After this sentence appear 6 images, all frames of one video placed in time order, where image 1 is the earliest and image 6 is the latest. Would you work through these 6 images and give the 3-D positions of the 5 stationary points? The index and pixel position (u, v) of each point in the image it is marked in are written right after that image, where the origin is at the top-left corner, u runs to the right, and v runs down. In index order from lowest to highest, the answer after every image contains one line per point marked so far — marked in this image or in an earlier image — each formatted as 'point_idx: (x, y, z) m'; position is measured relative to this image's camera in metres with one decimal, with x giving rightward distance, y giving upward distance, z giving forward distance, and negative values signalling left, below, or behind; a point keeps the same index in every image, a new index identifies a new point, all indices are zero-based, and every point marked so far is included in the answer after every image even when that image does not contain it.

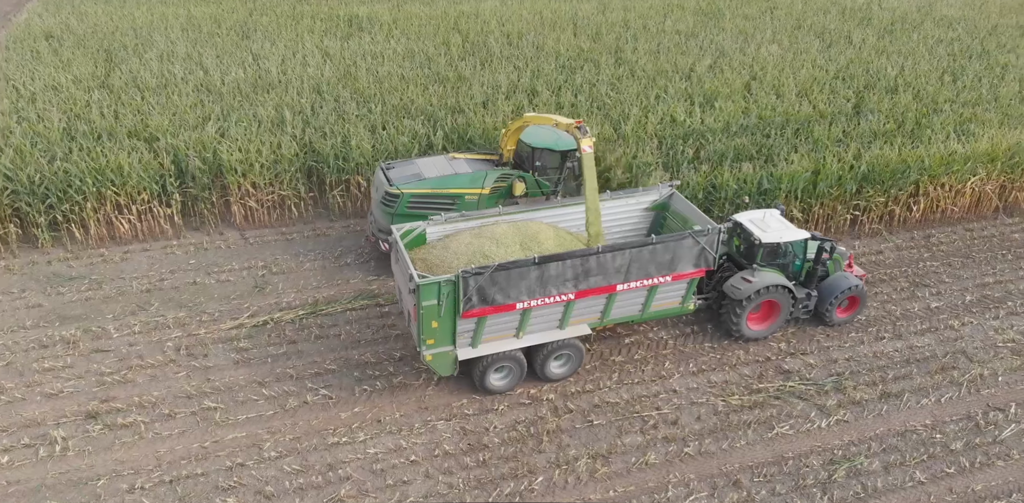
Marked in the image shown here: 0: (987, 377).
0: (+4.5, -1.2, +6.8) m
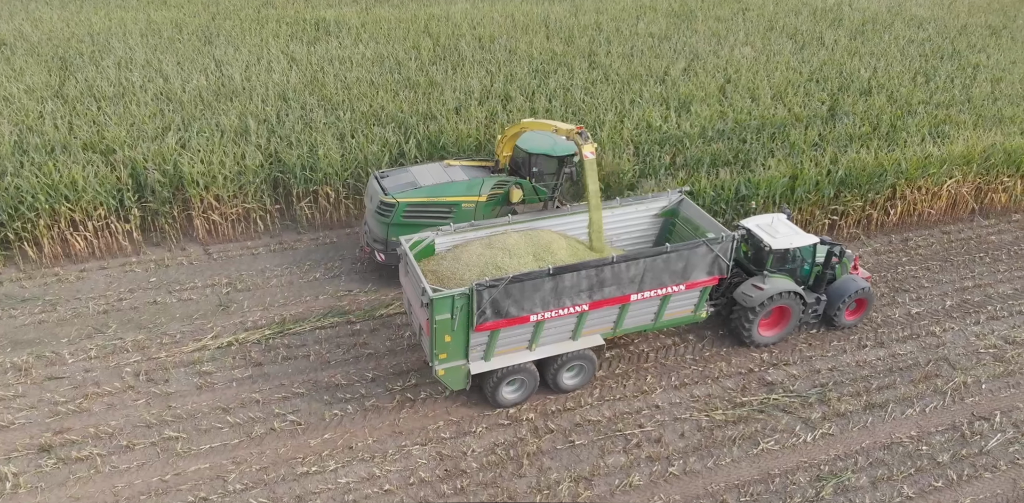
0: (+4.3, -1.2, +6.7) m
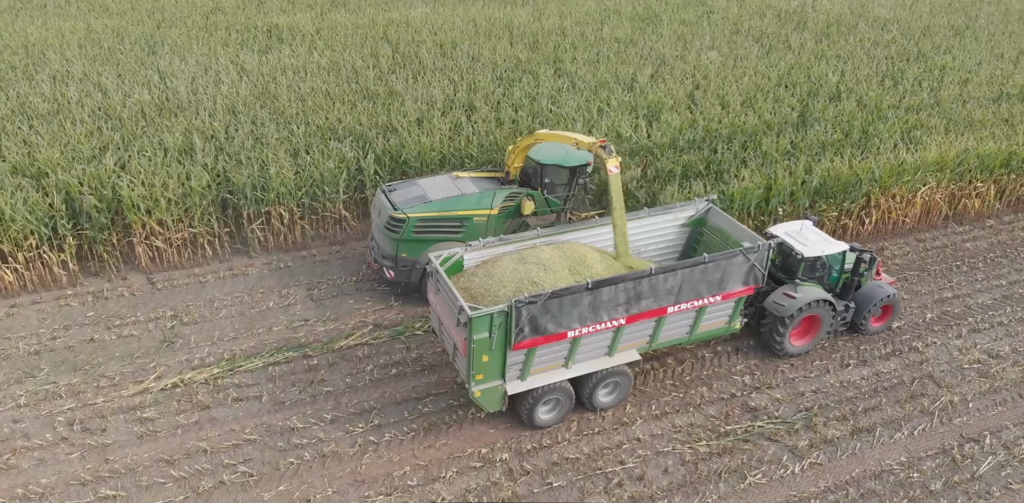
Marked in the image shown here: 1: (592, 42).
0: (+4.0, -1.4, +6.5) m
1: (+1.5, +3.9, +13.4) m
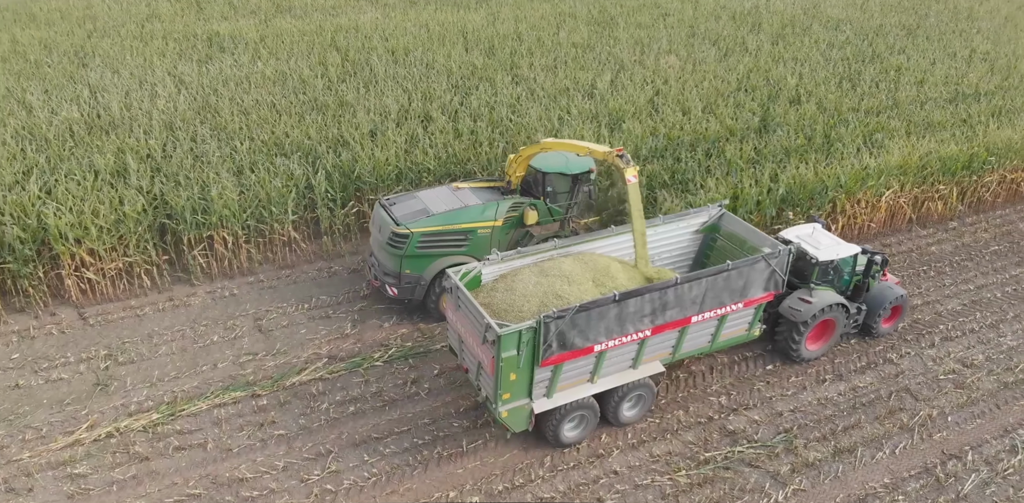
0: (+3.7, -1.5, +6.3) m
1: (+0.7, +3.7, +13.1) m
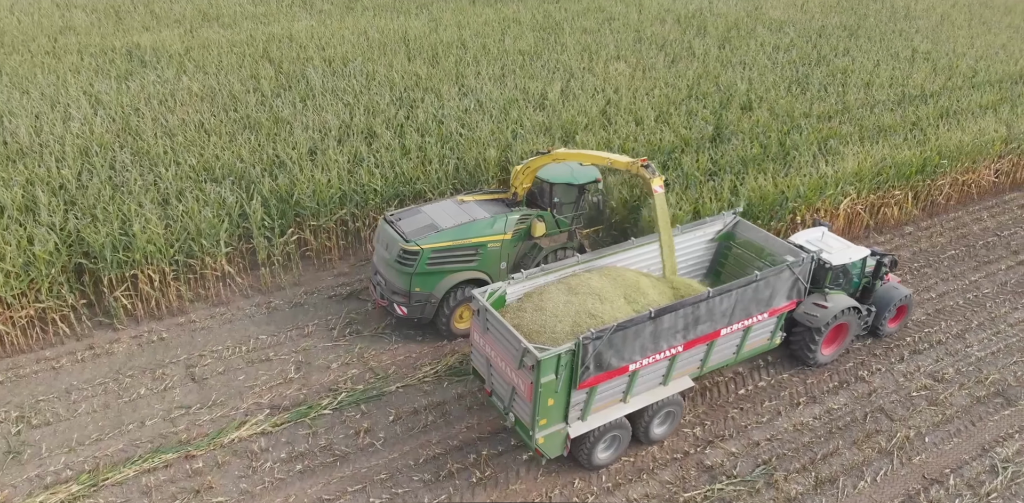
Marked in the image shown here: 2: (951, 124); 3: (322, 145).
0: (+3.4, -1.6, +6.1) m
1: (-0.3, +3.5, +12.7) m
2: (+6.2, +1.8, +10.2) m
3: (-2.5, +1.4, +9.3) m
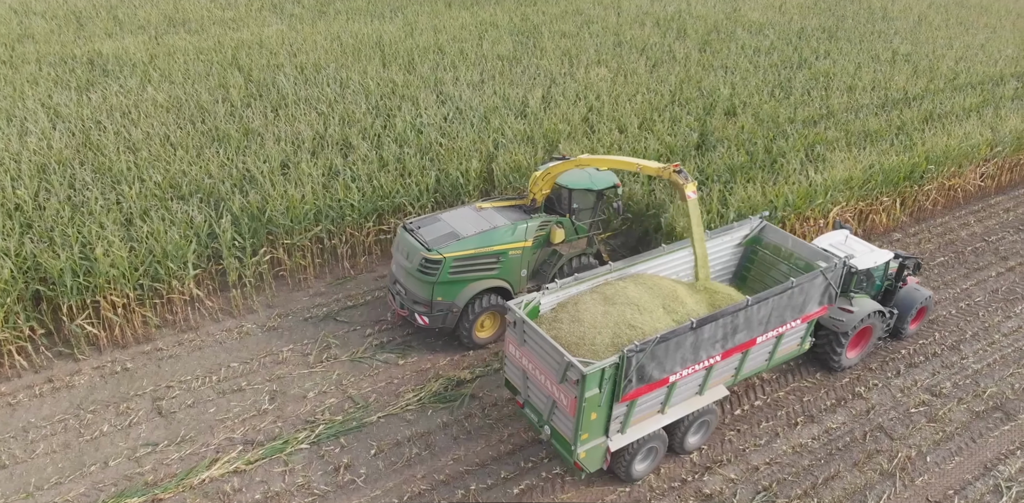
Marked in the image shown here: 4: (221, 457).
0: (+3.3, -1.7, +5.9) m
1: (-0.7, +3.3, +12.4) m
2: (+5.9, +1.7, +10.1) m
3: (-2.7, +1.2, +8.9) m
4: (-2.3, -1.6, +5.7) m
